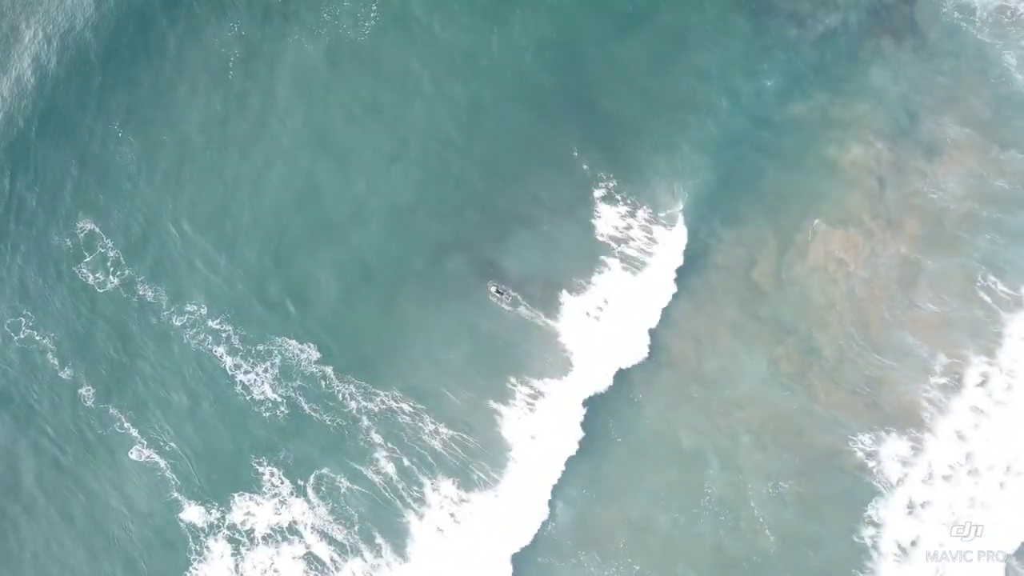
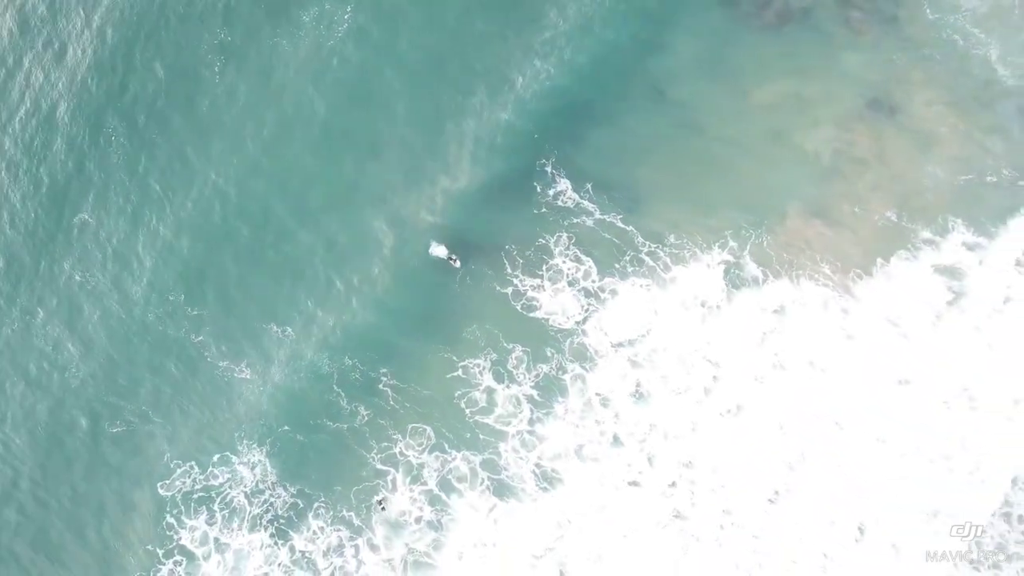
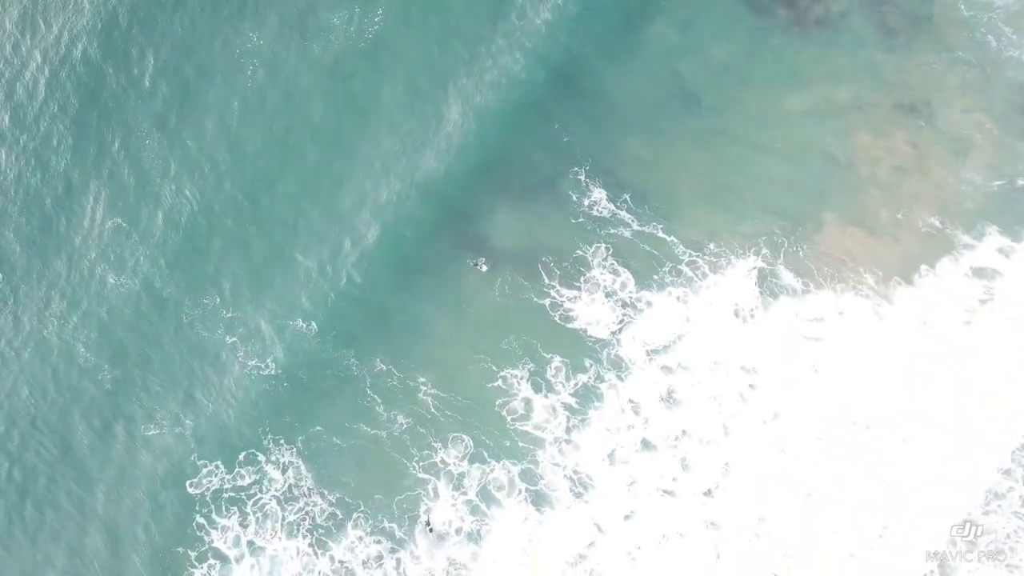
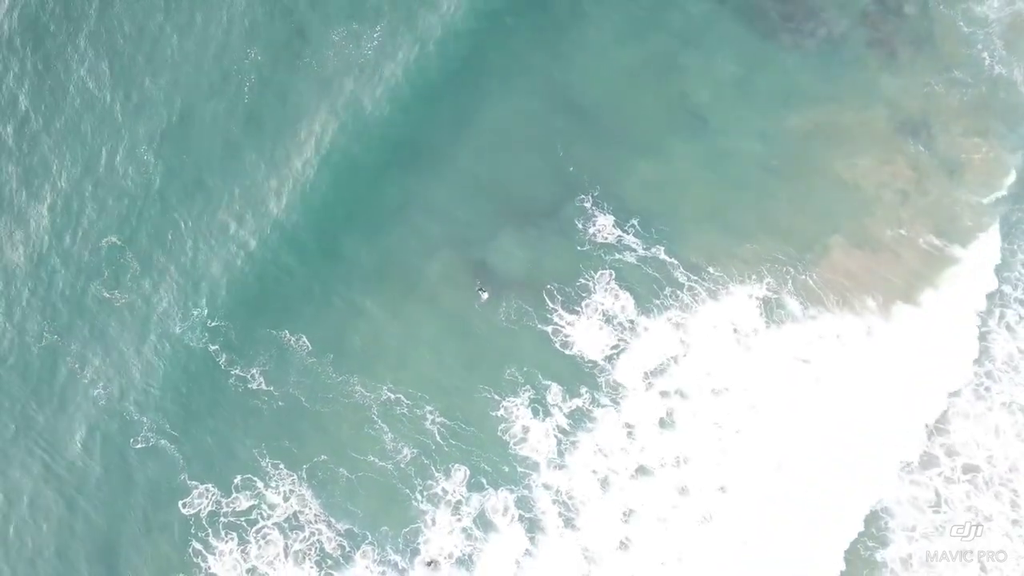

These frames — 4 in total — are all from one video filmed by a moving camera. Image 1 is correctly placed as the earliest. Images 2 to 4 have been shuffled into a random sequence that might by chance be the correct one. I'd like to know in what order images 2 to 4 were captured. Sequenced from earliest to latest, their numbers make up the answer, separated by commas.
4, 3, 2
